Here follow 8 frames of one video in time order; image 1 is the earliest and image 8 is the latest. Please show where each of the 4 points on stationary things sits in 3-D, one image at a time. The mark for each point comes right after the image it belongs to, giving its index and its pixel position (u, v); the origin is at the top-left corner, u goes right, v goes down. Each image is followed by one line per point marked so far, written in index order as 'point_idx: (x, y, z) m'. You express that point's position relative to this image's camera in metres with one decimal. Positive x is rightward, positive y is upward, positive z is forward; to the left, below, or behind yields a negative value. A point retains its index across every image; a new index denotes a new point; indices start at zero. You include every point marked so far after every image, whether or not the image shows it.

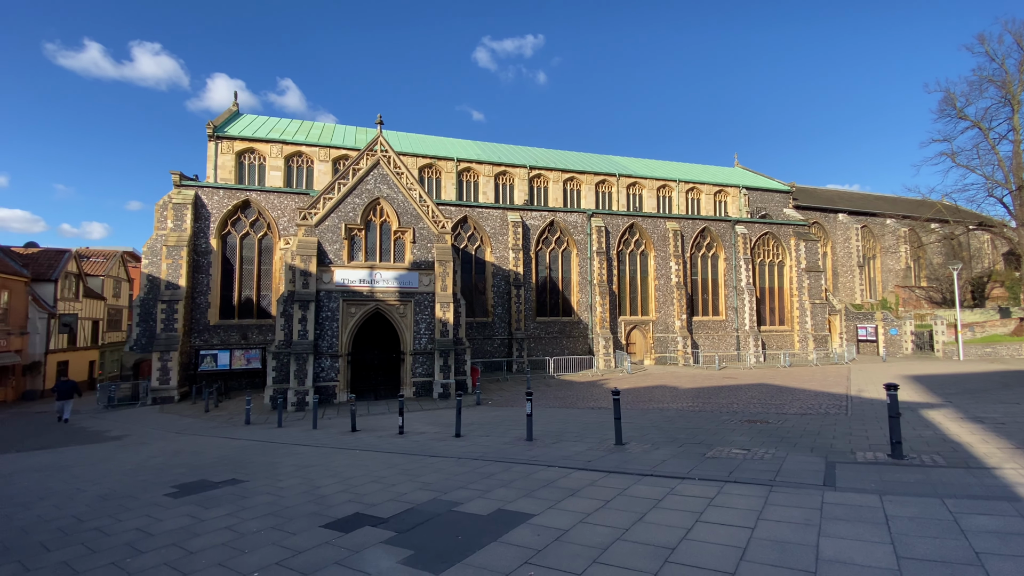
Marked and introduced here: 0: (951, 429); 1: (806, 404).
0: (+8.2, -2.6, +9.0) m
1: (+8.7, -3.3, +14.0) m
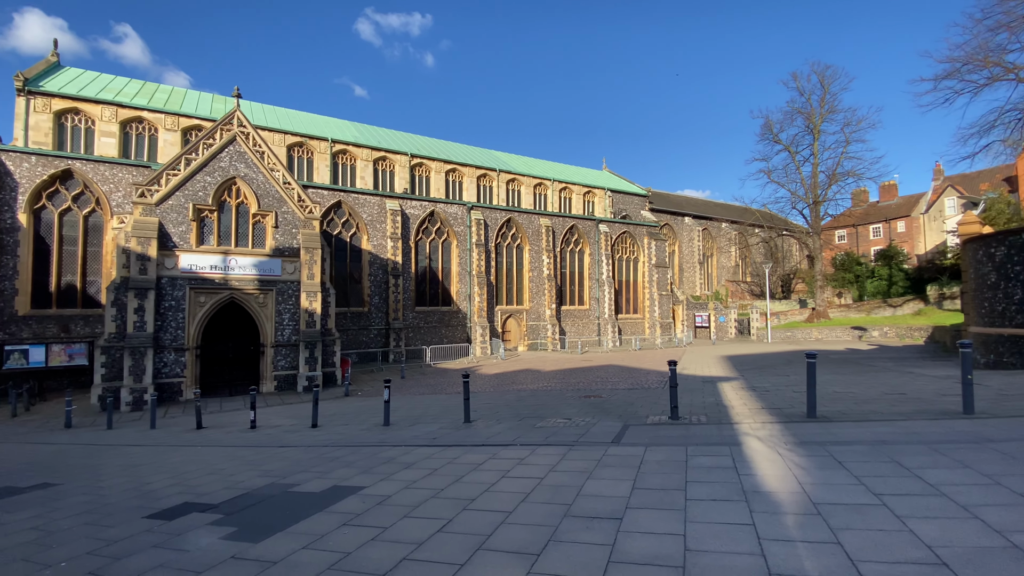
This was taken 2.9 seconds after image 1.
0: (+5.1, -2.5, +11.3) m
1: (+4.4, -3.1, +16.3) m
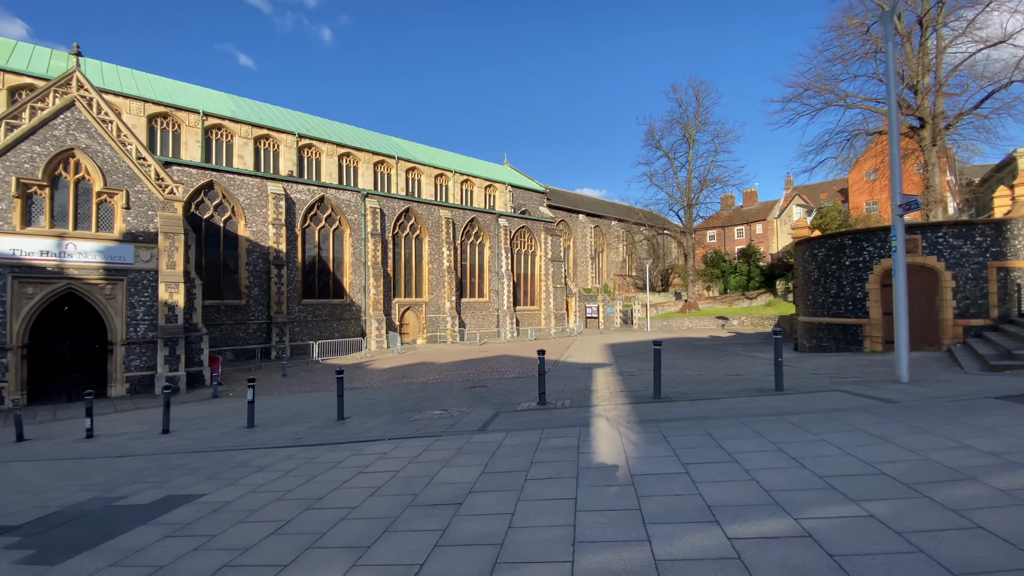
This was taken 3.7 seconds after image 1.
0: (+2.2, -2.3, +12.1) m
1: (+0.5, -2.9, +16.9) m
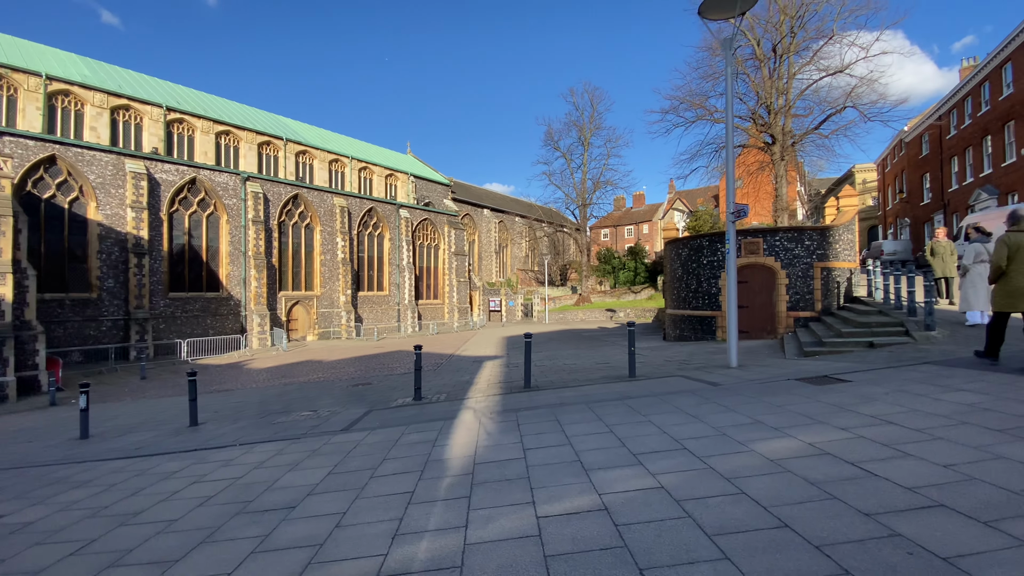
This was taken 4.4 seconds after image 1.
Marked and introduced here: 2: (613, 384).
0: (-0.8, -2.2, +12.4) m
1: (-3.4, -2.7, +16.7) m
2: (+1.7, -1.6, +8.0) m
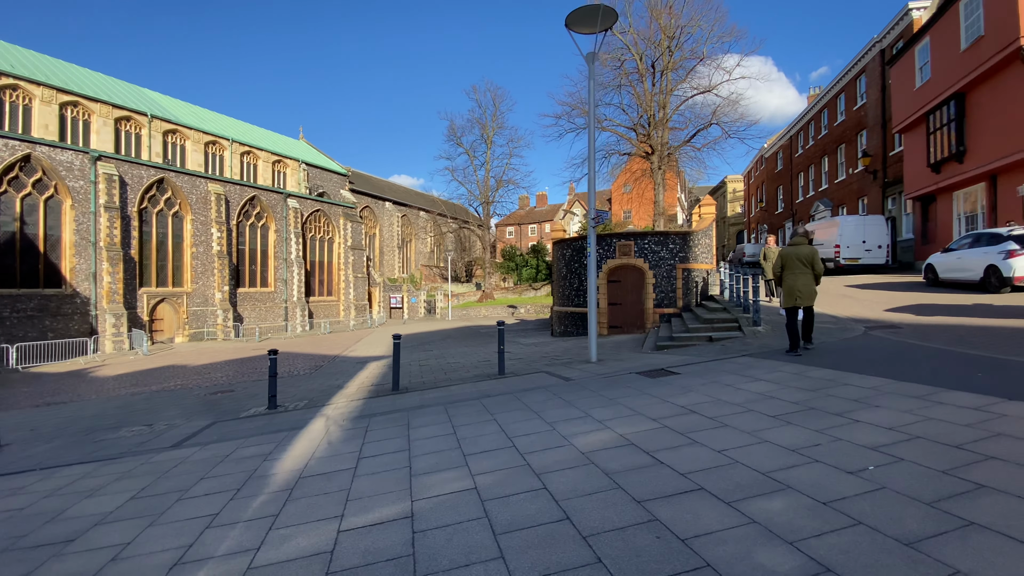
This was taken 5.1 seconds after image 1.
0: (-3.8, -2.2, +11.9) m
1: (-7.2, -2.6, +15.7) m
2: (-0.6, -1.6, +8.1) m
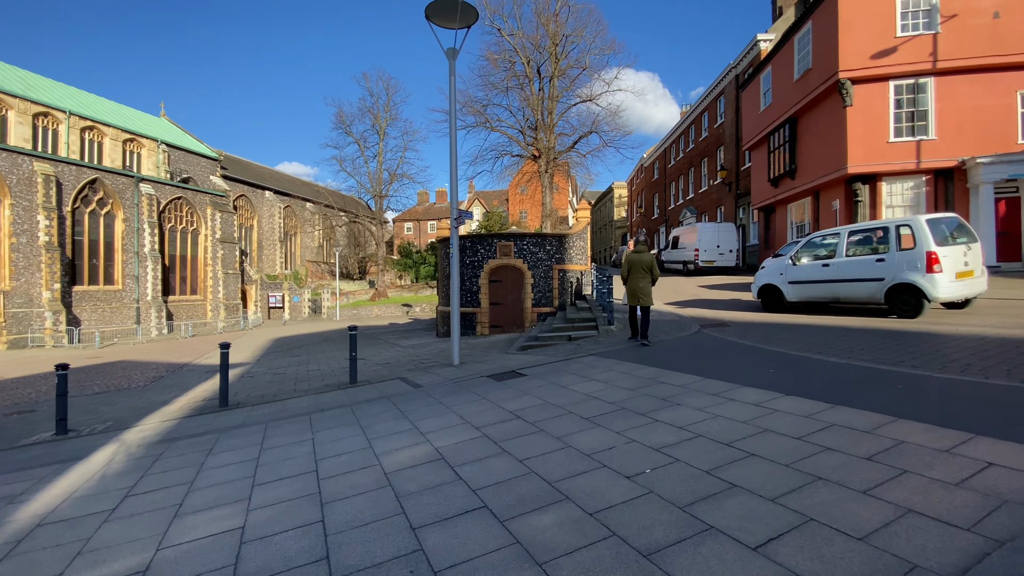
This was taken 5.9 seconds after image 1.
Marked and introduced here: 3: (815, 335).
0: (-6.9, -2.2, +10.6) m
1: (-11.0, -2.6, +13.6) m
2: (-2.9, -1.6, +7.5) m
3: (+4.8, -0.7, +7.6) m
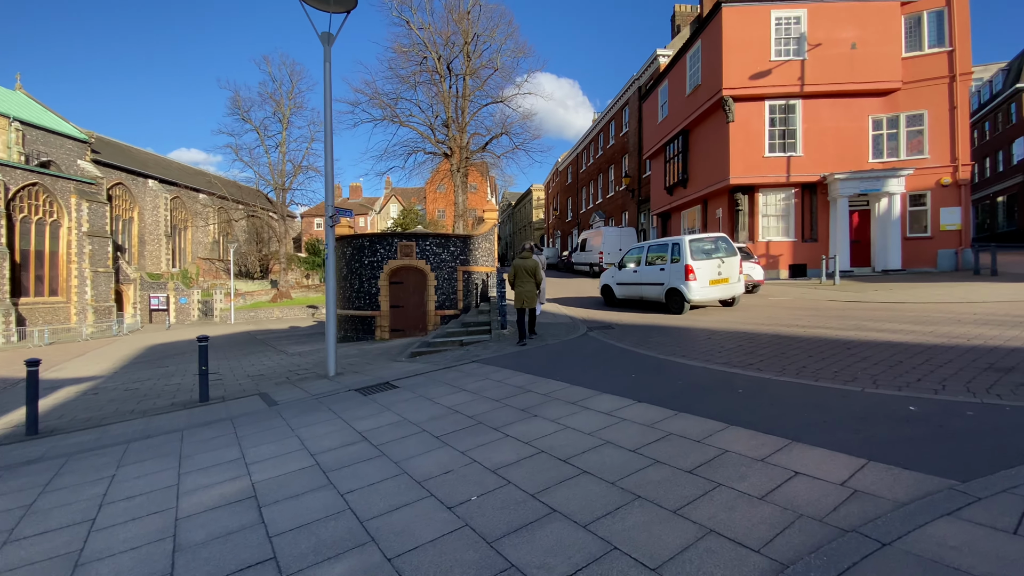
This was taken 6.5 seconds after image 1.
0: (-9.1, -2.2, +9.0) m
1: (-13.7, -2.6, +11.3) m
2: (-4.7, -1.7, +6.6) m
3: (+2.9, -0.8, +8.0) m
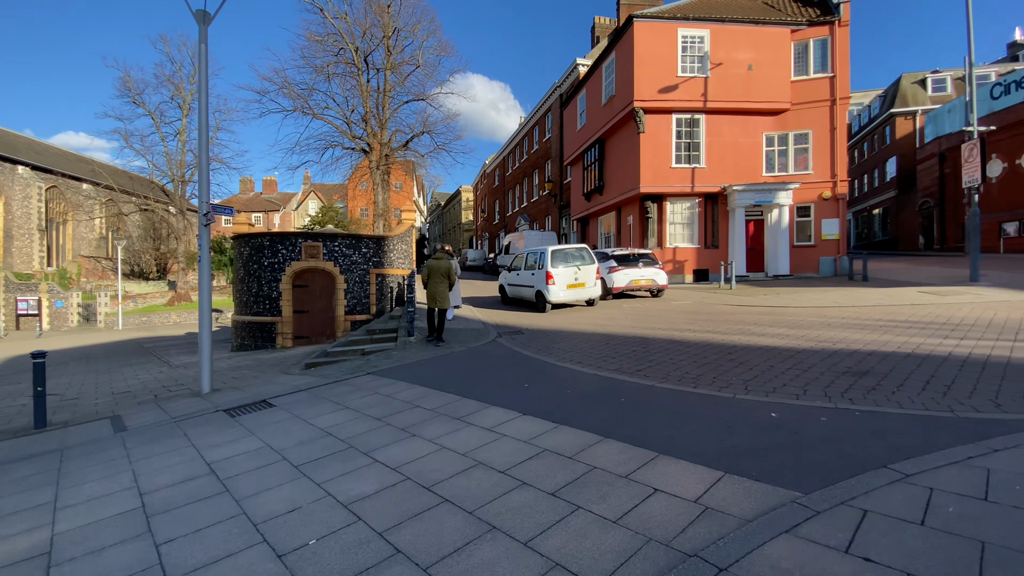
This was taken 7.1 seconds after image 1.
0: (-10.8, -2.3, +7.3) m
1: (-15.6, -2.7, +9.0) m
2: (-6.1, -1.8, +5.6) m
3: (+1.3, -0.9, +8.1) m
